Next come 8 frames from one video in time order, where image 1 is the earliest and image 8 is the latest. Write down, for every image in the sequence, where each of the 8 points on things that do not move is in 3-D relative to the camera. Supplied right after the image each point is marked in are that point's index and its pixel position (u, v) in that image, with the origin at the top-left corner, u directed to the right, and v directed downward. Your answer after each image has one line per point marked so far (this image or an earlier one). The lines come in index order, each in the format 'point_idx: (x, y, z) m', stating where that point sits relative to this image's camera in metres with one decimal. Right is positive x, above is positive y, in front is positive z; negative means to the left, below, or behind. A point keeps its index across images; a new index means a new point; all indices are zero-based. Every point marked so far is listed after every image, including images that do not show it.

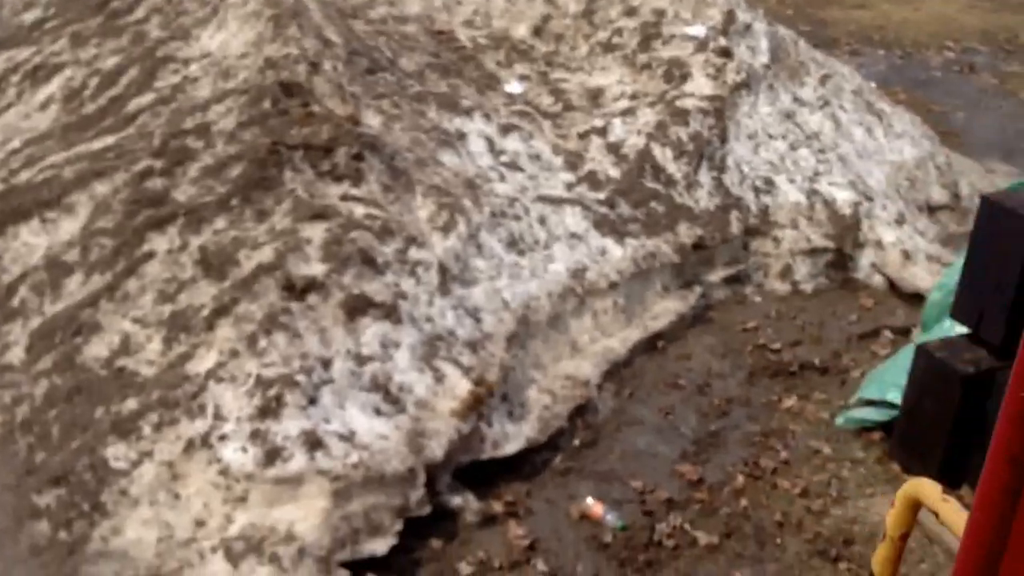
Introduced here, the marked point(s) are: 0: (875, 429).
0: (+1.4, -0.6, +4.7) m
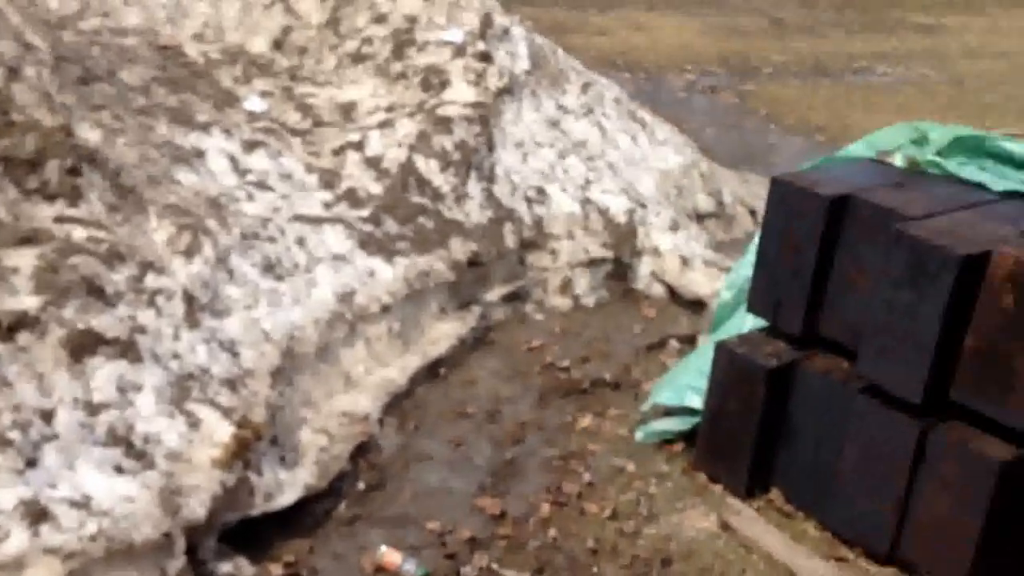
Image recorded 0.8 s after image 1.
0: (+0.6, -0.6, +4.4) m
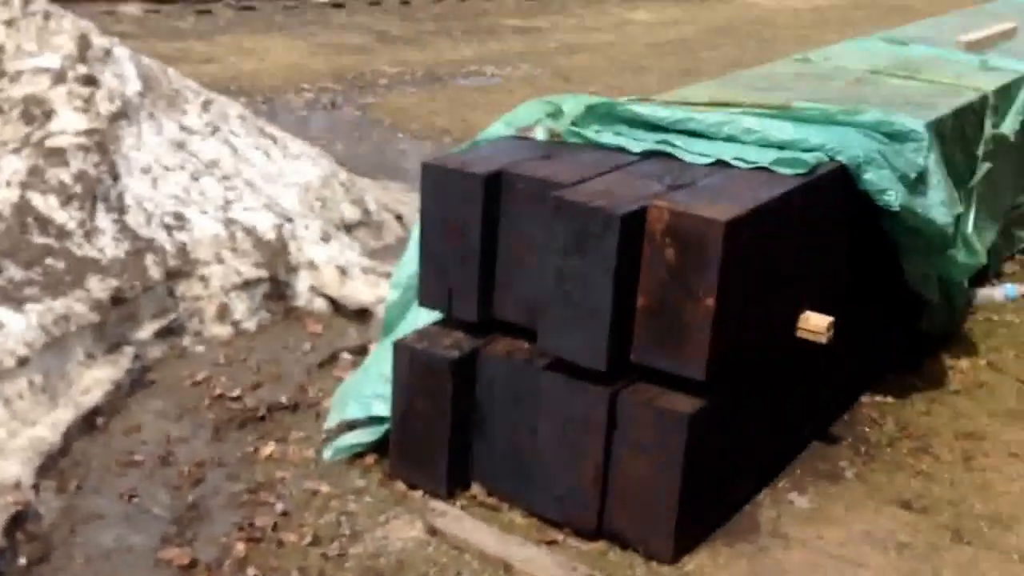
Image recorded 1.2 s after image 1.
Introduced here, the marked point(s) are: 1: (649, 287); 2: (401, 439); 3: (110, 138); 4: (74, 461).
0: (-0.5, -0.6, +4.1) m
1: (+0.4, 0.0, +3.4) m
2: (-0.4, -0.5, +3.9) m
3: (-1.8, +0.7, +5.3) m
4: (-1.5, -0.6, +4.0) m
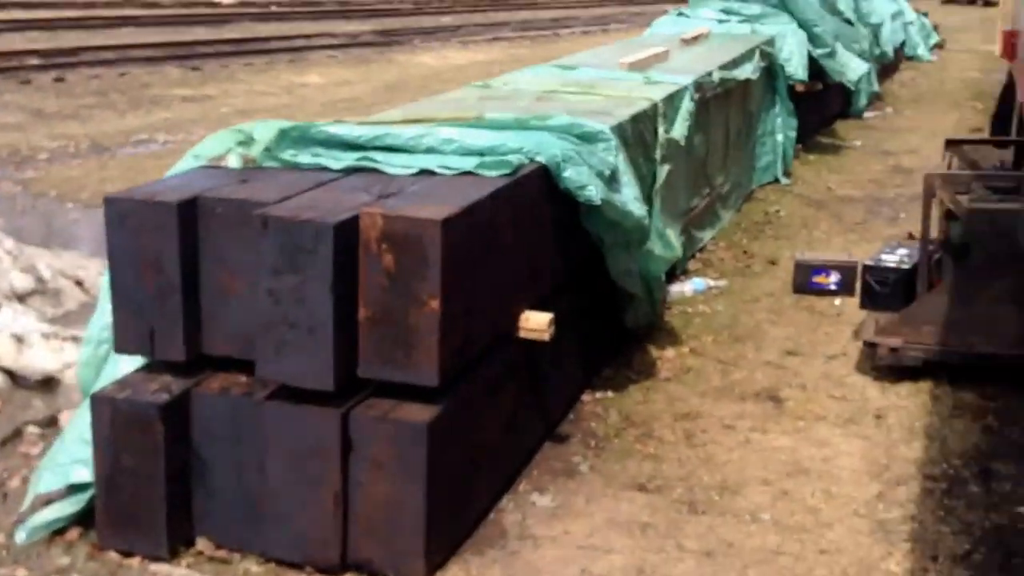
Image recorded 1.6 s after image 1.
0: (-1.4, -0.7, +3.6) m
1: (-0.4, 0.0, +3.2) m
2: (-1.2, -0.6, +3.5) m
3: (-3.1, +0.3, +4.5) m
4: (-2.3, -0.9, +3.3) m
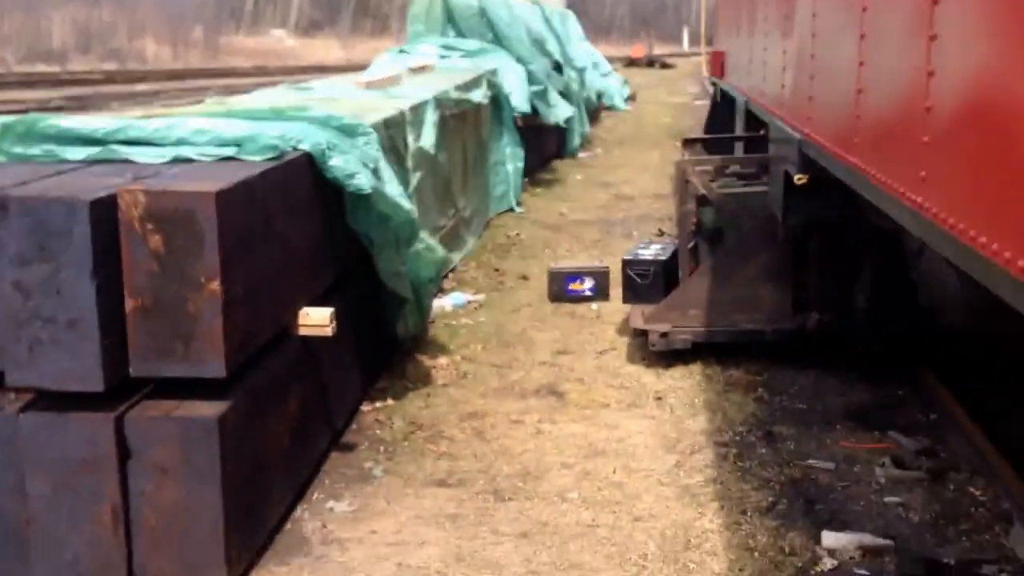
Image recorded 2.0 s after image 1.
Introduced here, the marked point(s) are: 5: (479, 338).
0: (-1.9, -0.8, +3.0) m
1: (-0.9, 0.0, +2.9) m
2: (-1.7, -0.7, +2.9) m
3: (-3.8, +0.1, +3.4) m
4: (-2.7, -0.9, +2.4) m
5: (-0.2, -0.2, +5.5) m
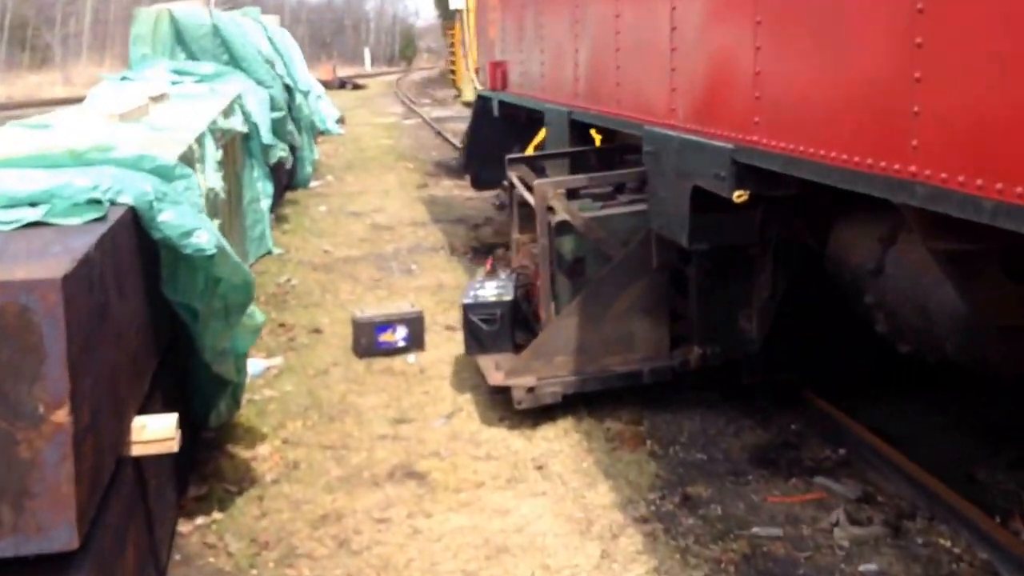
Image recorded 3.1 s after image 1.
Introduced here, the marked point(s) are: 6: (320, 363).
0: (-1.9, -1.1, +1.8) m
1: (-1.0, -0.2, +1.9) m
2: (-1.7, -1.0, +1.7) m
3: (-3.9, -0.4, +1.7) m
4: (-2.5, -1.3, +1.0) m
5: (-0.9, -0.5, +4.6) m
6: (-0.9, -0.3, +5.2) m
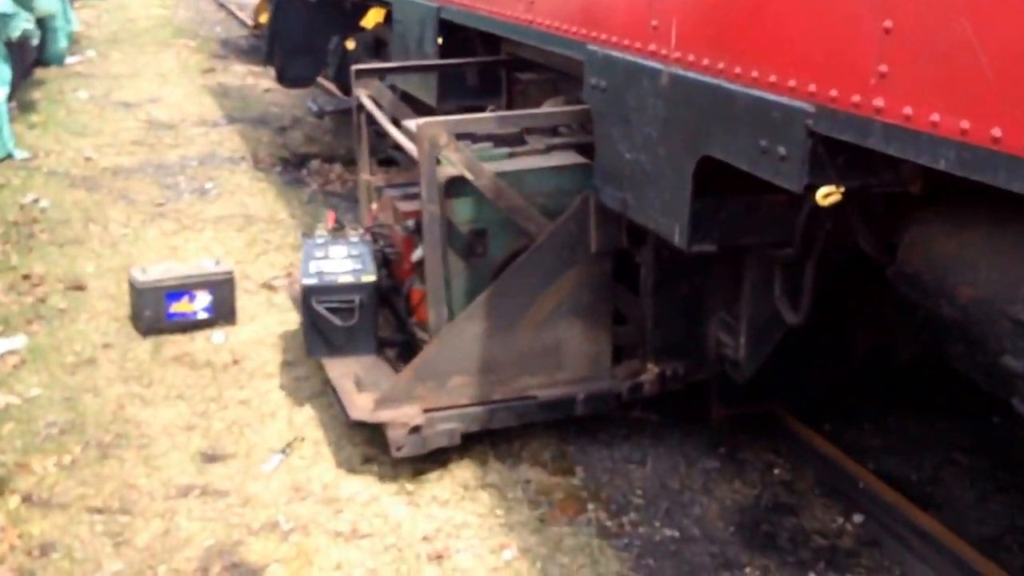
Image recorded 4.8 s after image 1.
0: (-1.7, -1.3, +0.2) m
1: (-0.8, -0.4, +0.4) m
2: (-1.5, -1.2, +0.1) m
3: (-3.7, -0.6, -0.3) m
4: (-2.2, -1.6, -0.7) m
5: (-1.2, -0.4, +3.1) m
6: (-1.4, -0.2, +3.7) m
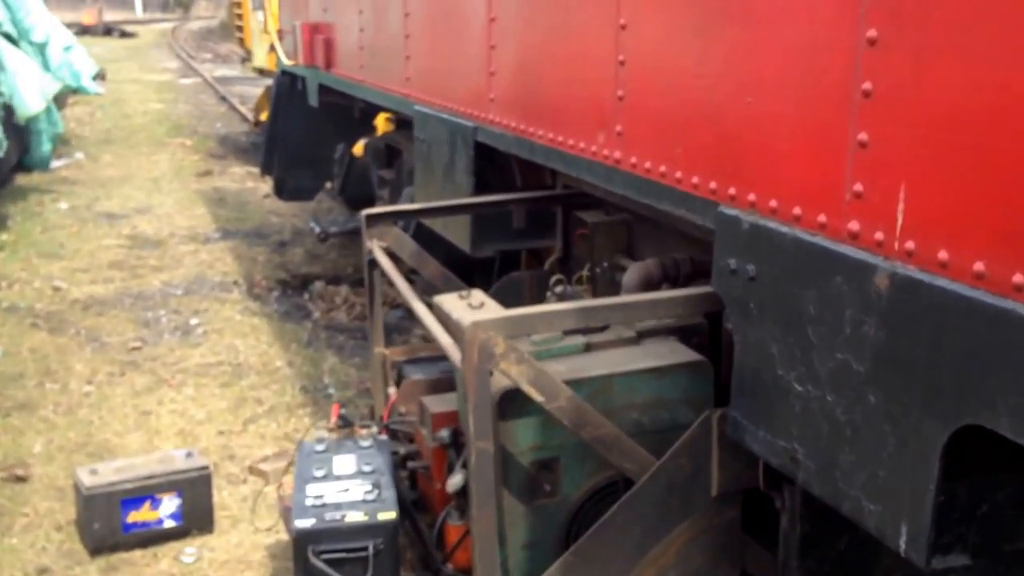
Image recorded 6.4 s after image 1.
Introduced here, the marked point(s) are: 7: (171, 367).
0: (-1.6, -1.6, -0.8) m
1: (-0.7, -0.7, -0.5) m
2: (-1.4, -1.4, -0.8) m
3: (-3.6, -0.9, -1.2) m
4: (-2.1, -1.8, -1.7) m
5: (-1.1, -0.9, +2.2) m
6: (-1.2, -0.7, +2.8) m
7: (-1.2, -0.3, +4.1) m
